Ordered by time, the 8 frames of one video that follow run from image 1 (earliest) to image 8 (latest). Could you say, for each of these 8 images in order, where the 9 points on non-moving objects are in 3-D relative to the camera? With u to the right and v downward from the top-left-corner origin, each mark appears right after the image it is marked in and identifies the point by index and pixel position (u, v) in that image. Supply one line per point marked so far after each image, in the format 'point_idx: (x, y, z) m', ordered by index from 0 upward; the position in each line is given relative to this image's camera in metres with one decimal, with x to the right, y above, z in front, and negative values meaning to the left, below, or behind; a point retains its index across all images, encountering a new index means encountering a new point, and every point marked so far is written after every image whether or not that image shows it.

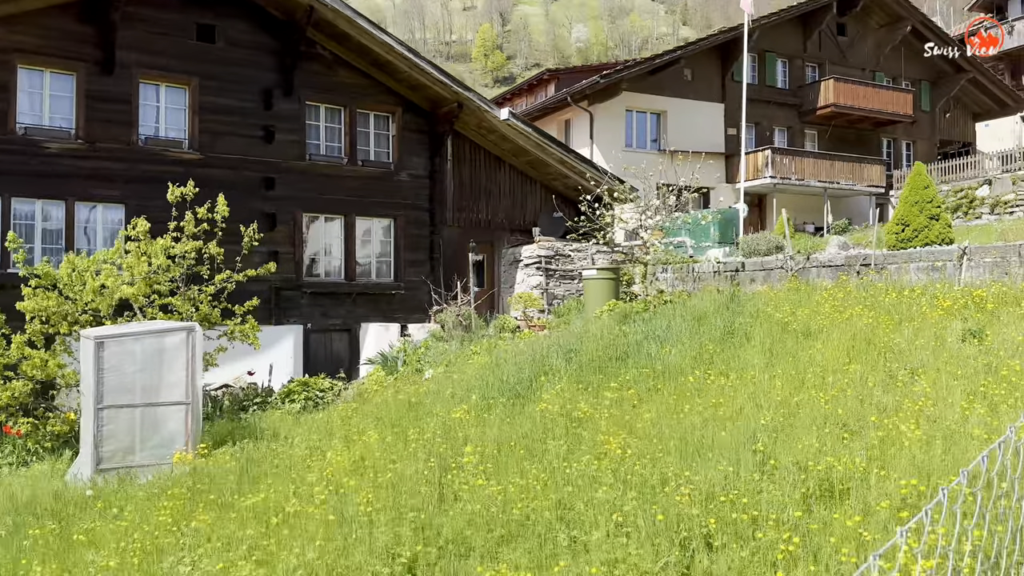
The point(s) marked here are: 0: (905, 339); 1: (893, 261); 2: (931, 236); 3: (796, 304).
0: (+4.0, -0.5, +8.3) m
1: (+5.8, +0.4, +12.2) m
2: (+6.6, +0.8, +12.9) m
3: (+3.7, -0.2, +10.5) m
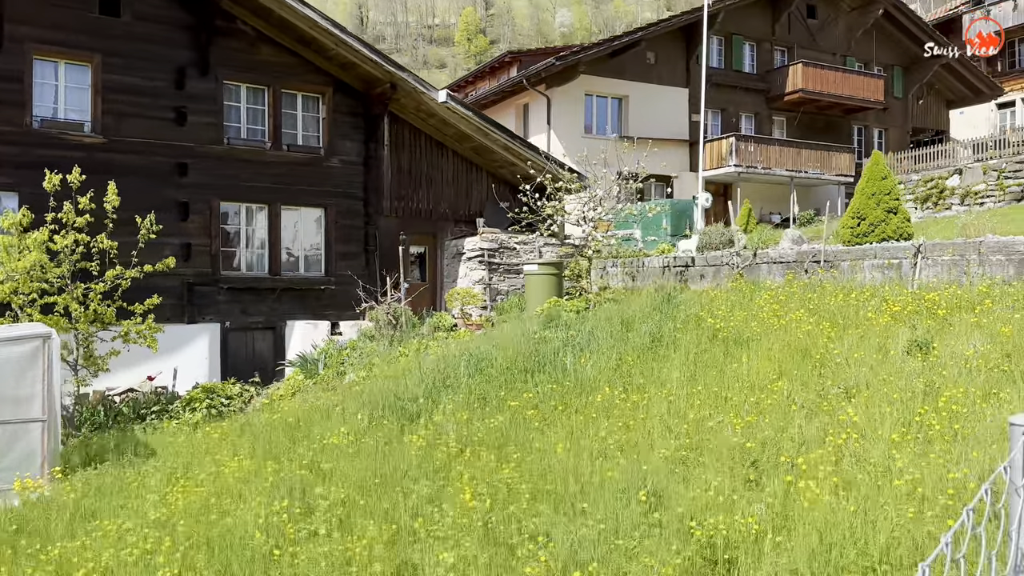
0: (+3.0, -0.6, +7.4) m
1: (+4.7, +0.4, +11.4) m
2: (+5.5, +0.8, +12.0) m
3: (+2.7, -0.2, +9.5) m
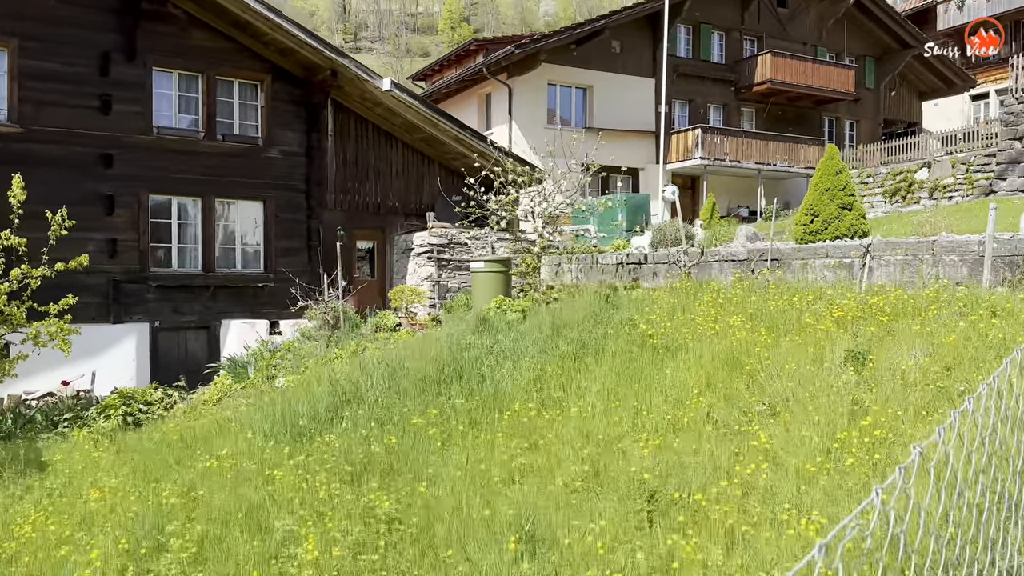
0: (+2.3, -0.6, +6.9) m
1: (+3.9, +0.4, +10.9) m
2: (+4.7, +0.8, +11.5) m
3: (+1.8, -0.3, +9.0) m
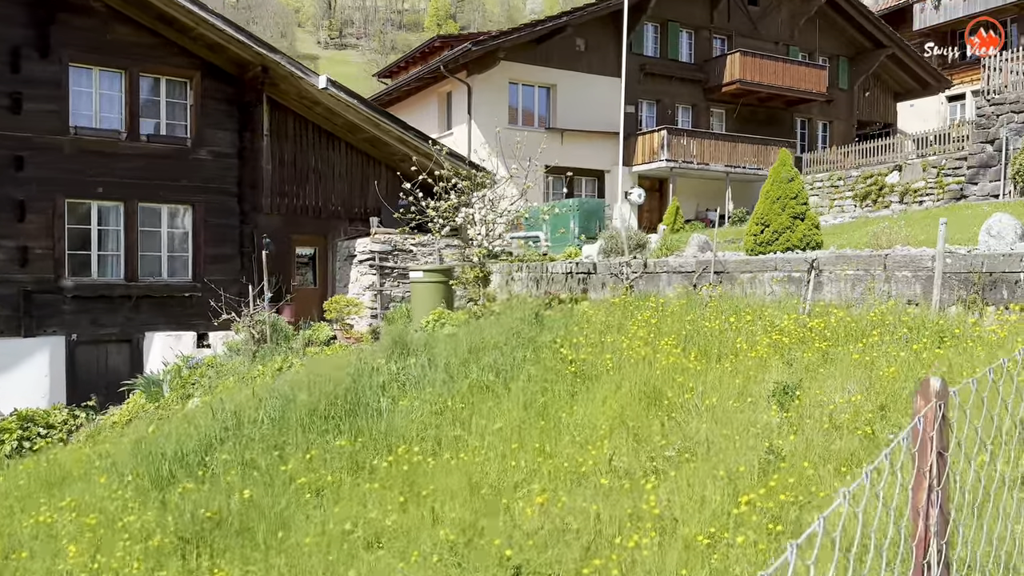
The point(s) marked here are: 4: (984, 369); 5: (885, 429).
0: (+1.4, -0.8, +6.2) m
1: (+3.0, +0.2, +10.2) m
2: (+3.8, +0.7, +10.9) m
3: (+1.0, -0.4, +8.3) m
4: (+3.4, -0.6, +5.9) m
5: (+2.4, -0.9, +5.1) m
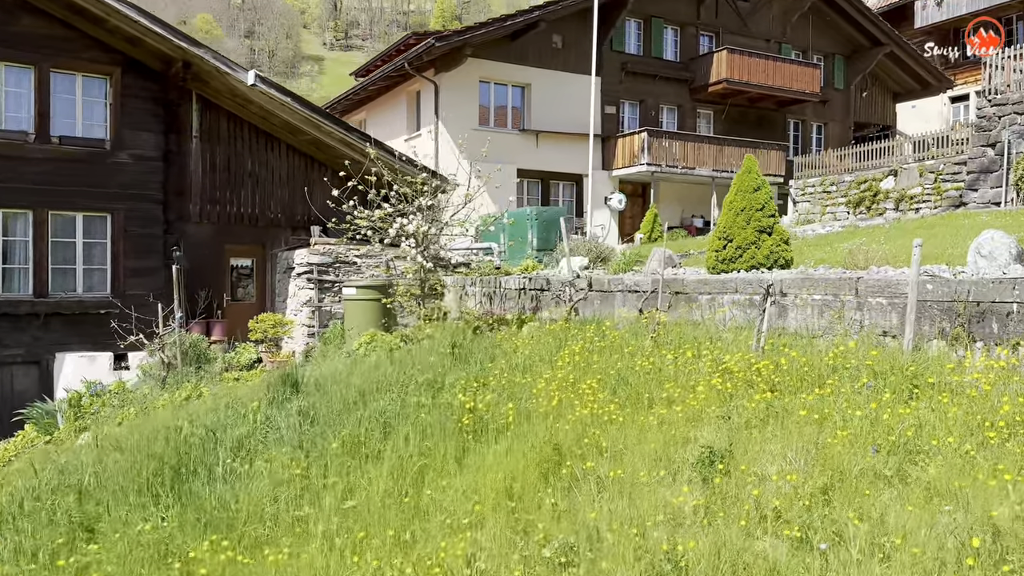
0: (+0.6, -1.1, +5.0) m
1: (+2.2, 0.0, +9.0) m
2: (+3.0, +0.4, +9.7) m
3: (+0.2, -0.7, +7.1) m
4: (+2.6, -0.9, +4.7) m
5: (+1.5, -1.1, +3.9) m
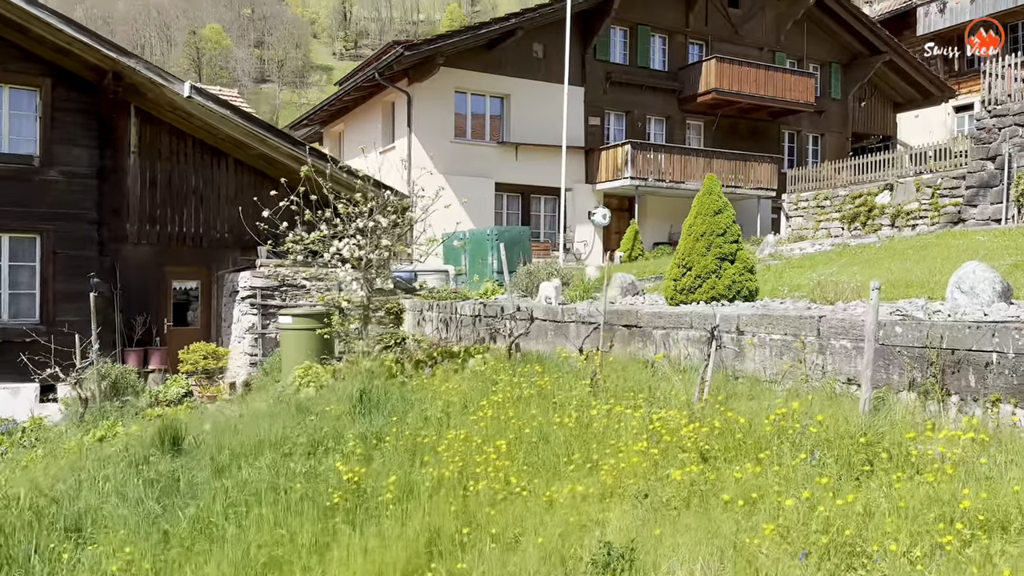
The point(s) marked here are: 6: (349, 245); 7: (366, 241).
0: (-0.1, -1.4, +4.1) m
1: (+1.5, -0.4, +8.1) m
2: (+2.3, 0.0, +8.8) m
3: (-0.5, -1.0, +6.2) m
4: (+1.9, -1.2, +3.8) m
5: (+0.8, -1.4, +3.0) m
6: (-2.0, +0.5, +9.8) m
7: (-1.8, +0.6, +10.1) m
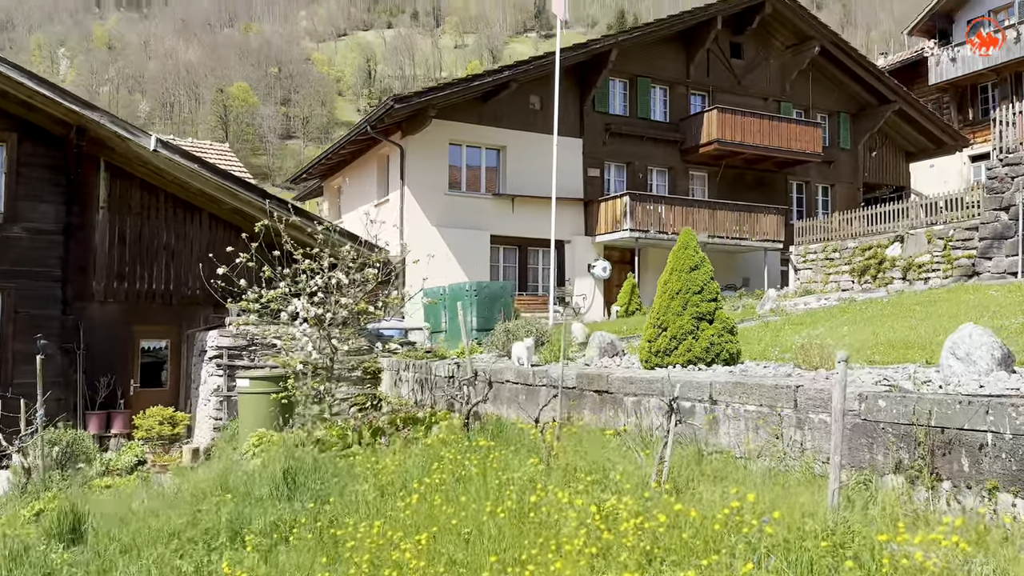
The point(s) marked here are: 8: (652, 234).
0: (-0.6, -1.7, +3.4) m
1: (+1.1, -0.9, +7.4) m
2: (+1.9, -0.6, +8.1) m
3: (-1.0, -1.5, +5.6) m
4: (+1.4, -1.5, +3.0) m
5: (+0.2, -1.7, +2.3) m
6: (-2.4, -0.2, +9.3) m
7: (-2.2, -0.1, +9.5) m
8: (+3.4, +1.3, +19.2) m
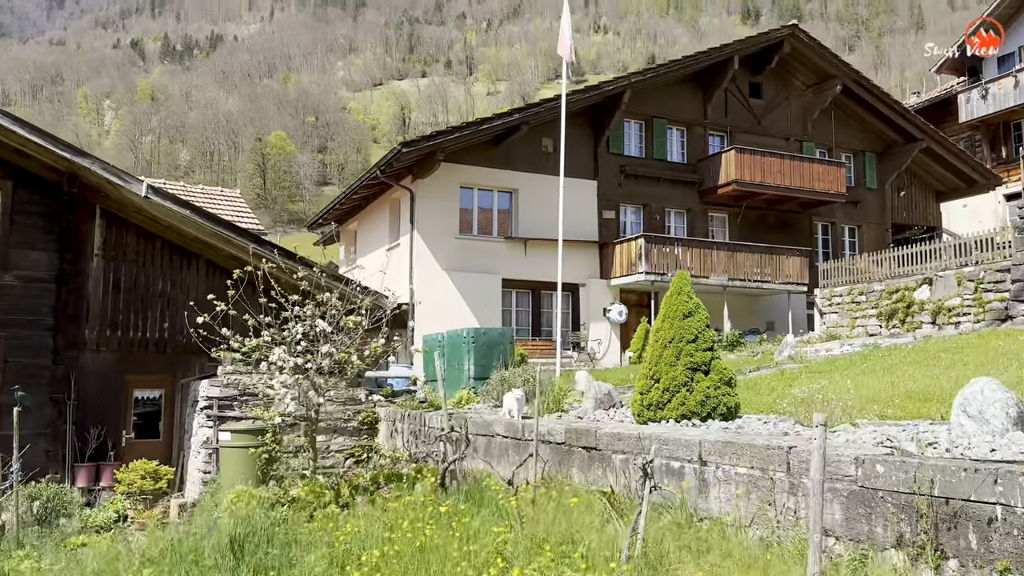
0: (-1.0, -1.9, +2.9) m
1: (+0.9, -1.4, +6.9) m
2: (+1.8, -1.0, +7.5) m
3: (-1.2, -1.8, +5.1) m
4: (+1.0, -1.7, +2.5) m
5: (-0.1, -1.8, +1.8) m
6: (-2.5, -0.7, +8.9) m
7: (-2.3, -0.7, +9.2) m
8: (+3.7, +0.3, +18.7) m
